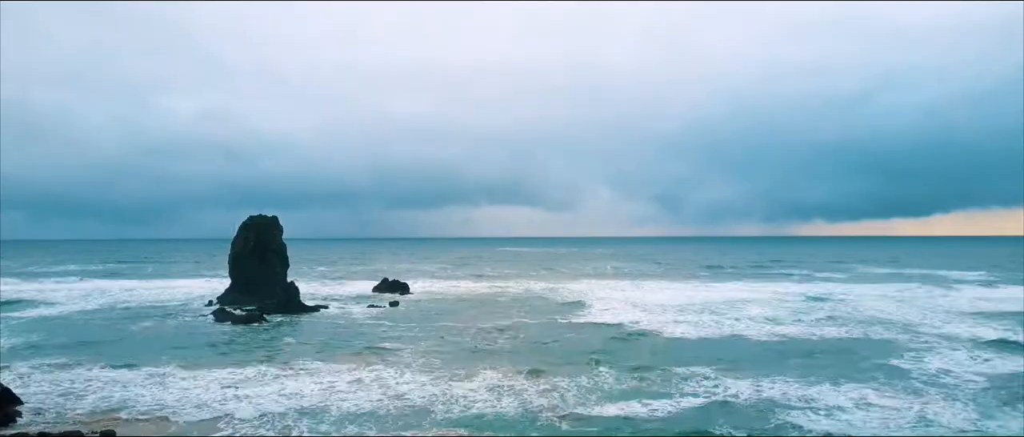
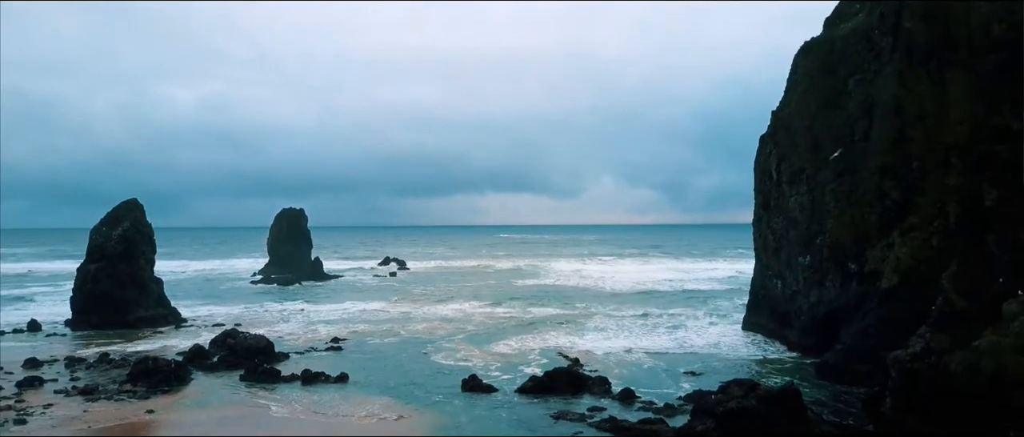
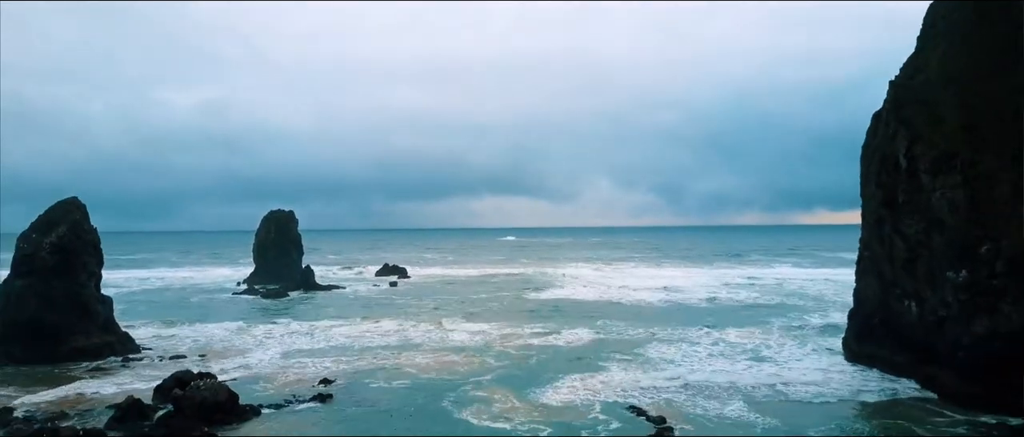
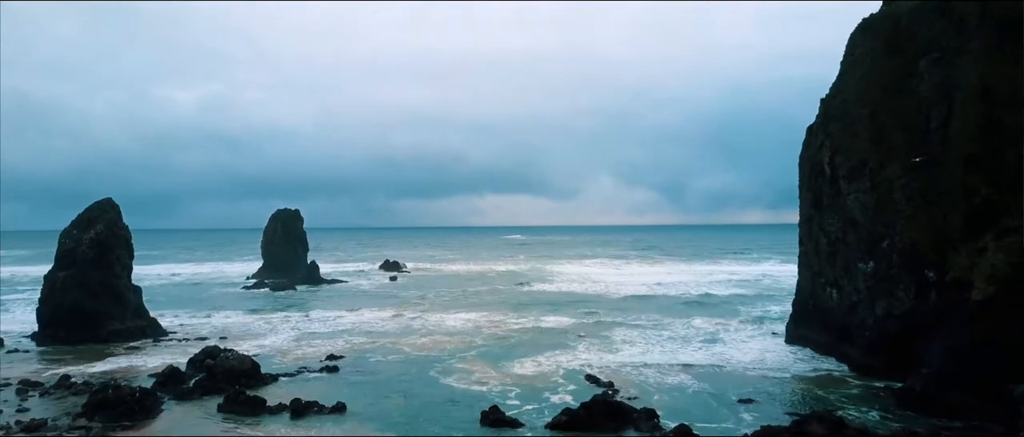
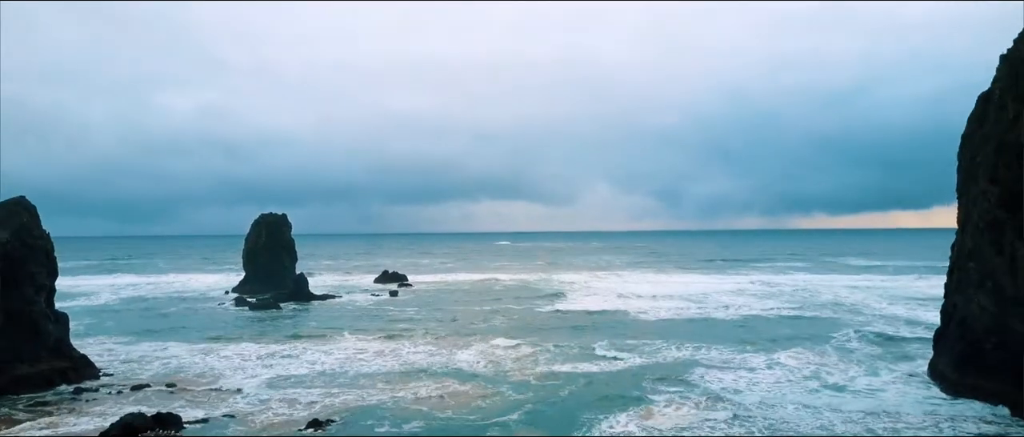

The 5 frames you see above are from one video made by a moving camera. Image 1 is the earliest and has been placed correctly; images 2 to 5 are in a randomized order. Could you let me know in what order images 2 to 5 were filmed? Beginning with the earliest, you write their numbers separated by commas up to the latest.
5, 3, 4, 2
